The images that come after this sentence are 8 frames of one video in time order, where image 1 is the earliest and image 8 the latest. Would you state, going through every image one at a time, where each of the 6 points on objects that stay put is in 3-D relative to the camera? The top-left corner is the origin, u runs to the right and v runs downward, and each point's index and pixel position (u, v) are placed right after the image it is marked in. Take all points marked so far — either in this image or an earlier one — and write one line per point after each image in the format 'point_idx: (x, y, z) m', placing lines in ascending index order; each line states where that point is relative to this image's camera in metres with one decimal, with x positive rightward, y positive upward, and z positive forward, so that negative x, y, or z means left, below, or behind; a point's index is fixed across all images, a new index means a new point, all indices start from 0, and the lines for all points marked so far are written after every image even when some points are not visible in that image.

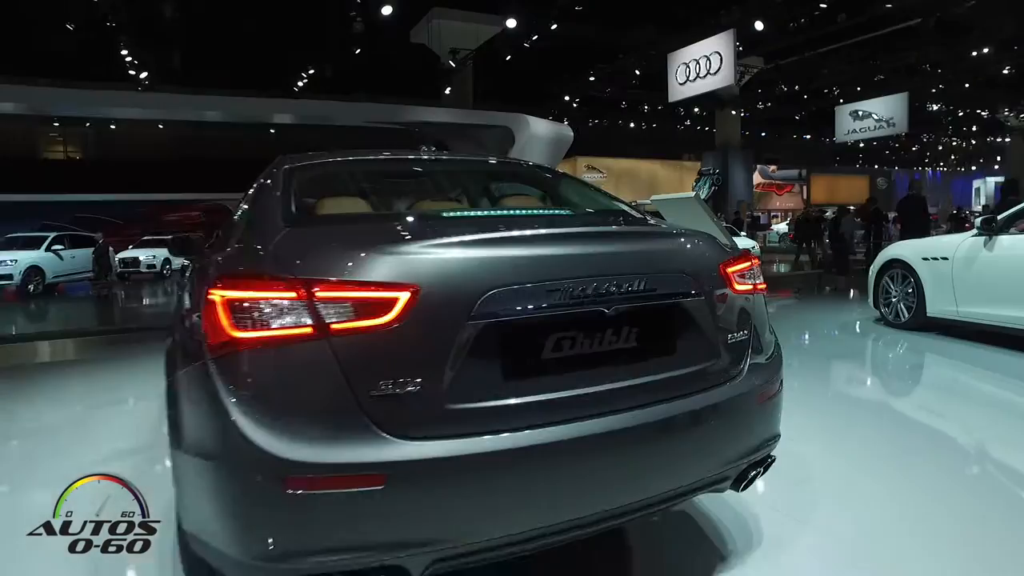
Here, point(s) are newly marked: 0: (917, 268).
0: (+3.0, +0.2, +5.0) m
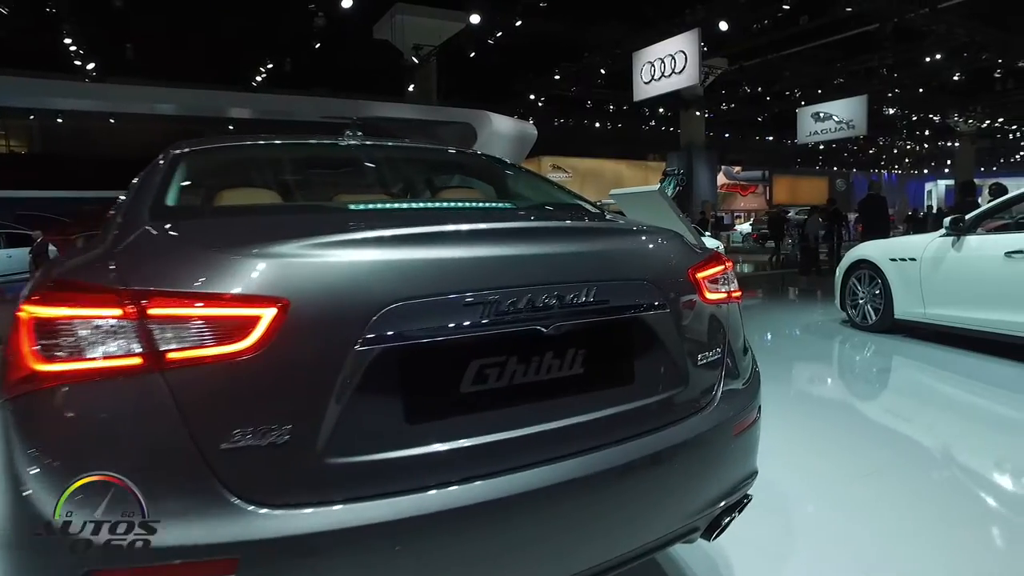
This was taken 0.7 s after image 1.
0: (+2.7, +0.1, +4.9) m
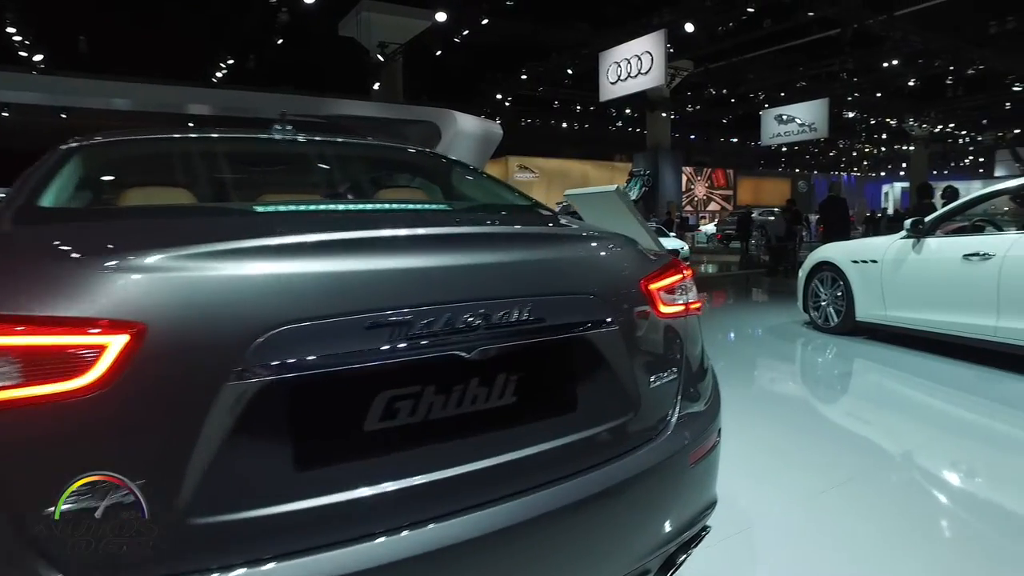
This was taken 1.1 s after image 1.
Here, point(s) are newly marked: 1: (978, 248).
0: (+2.4, +0.1, +4.9) m
1: (+2.6, +0.2, +3.8) m
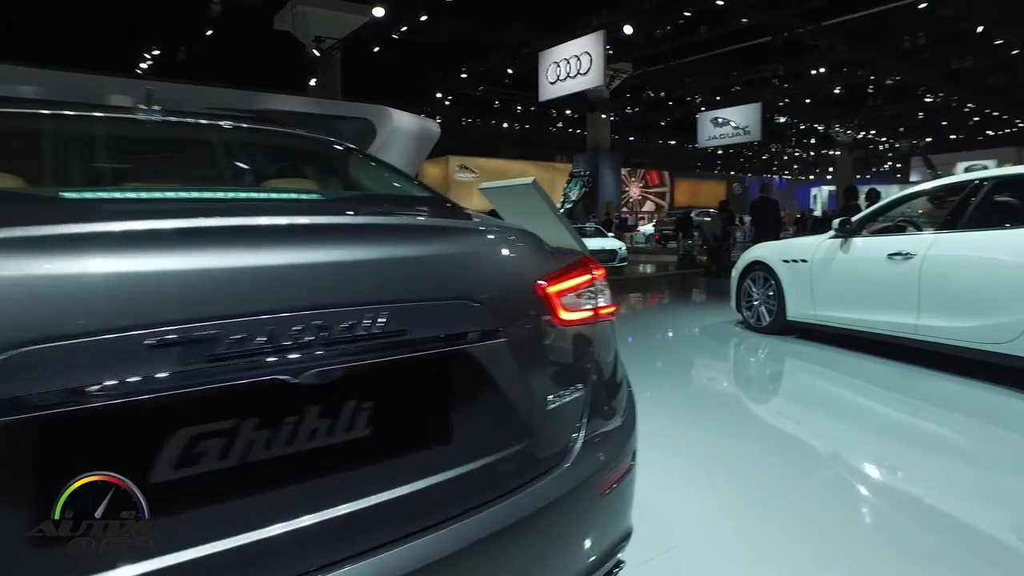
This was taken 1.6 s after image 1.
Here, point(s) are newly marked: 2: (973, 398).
0: (+1.9, +0.1, +4.9) m
1: (+2.2, +0.2, +3.8) m
2: (+2.5, -0.6, +3.6) m
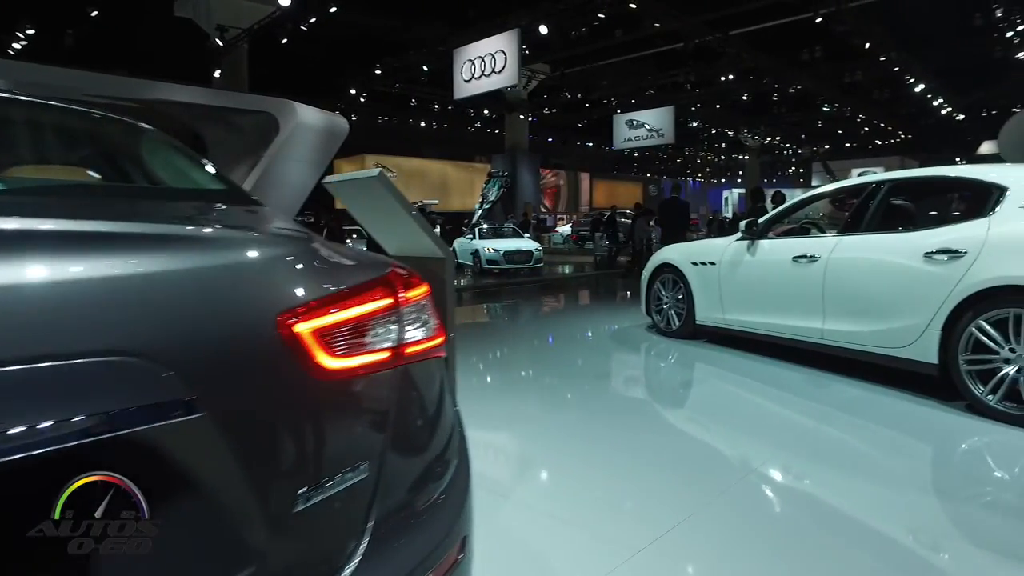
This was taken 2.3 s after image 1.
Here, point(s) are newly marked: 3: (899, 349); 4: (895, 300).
0: (+1.2, +0.1, +4.8) m
1: (+1.7, +0.2, +3.8) m
2: (+1.9, -0.6, +3.6) m
3: (+1.9, -0.3, +3.3) m
4: (+1.9, -0.1, +3.3) m
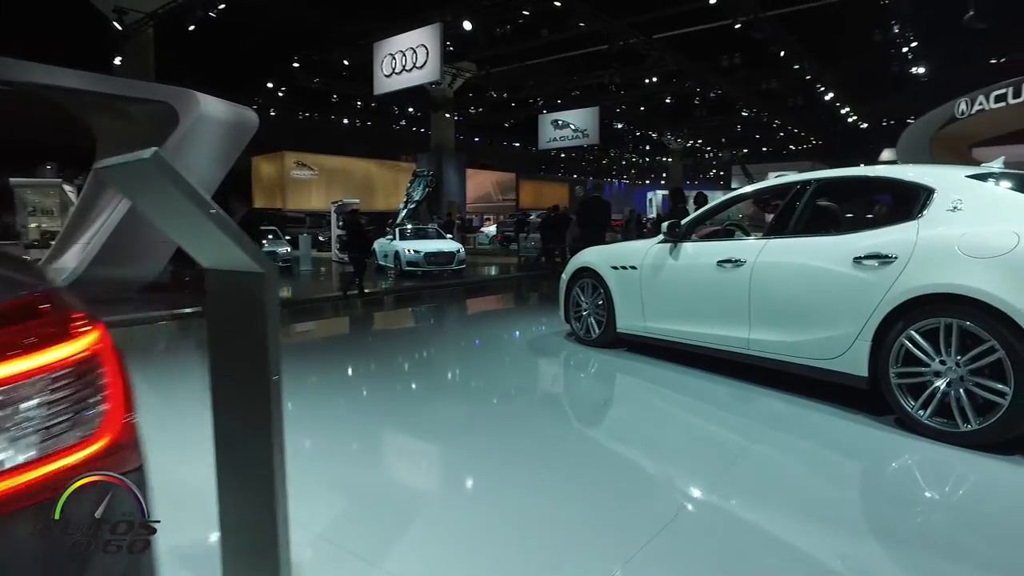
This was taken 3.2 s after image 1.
0: (+0.6, +0.1, +4.6) m
1: (+1.2, +0.2, +3.6) m
2: (+1.5, -0.7, +3.4) m
3: (+1.5, -0.3, +3.1) m
4: (+1.4, -0.1, +3.1) m
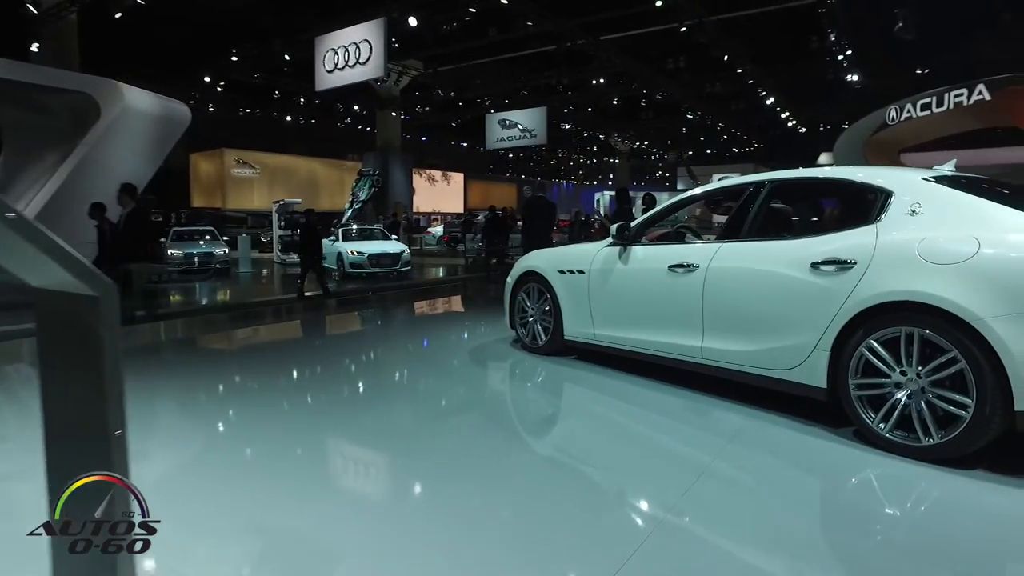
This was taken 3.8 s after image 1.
0: (+0.3, 0.0, +4.4) m
1: (+0.9, +0.2, +3.5) m
2: (+1.2, -0.7, +3.3) m
3: (+1.2, -0.4, +3.0) m
4: (+1.2, -0.1, +3.0) m
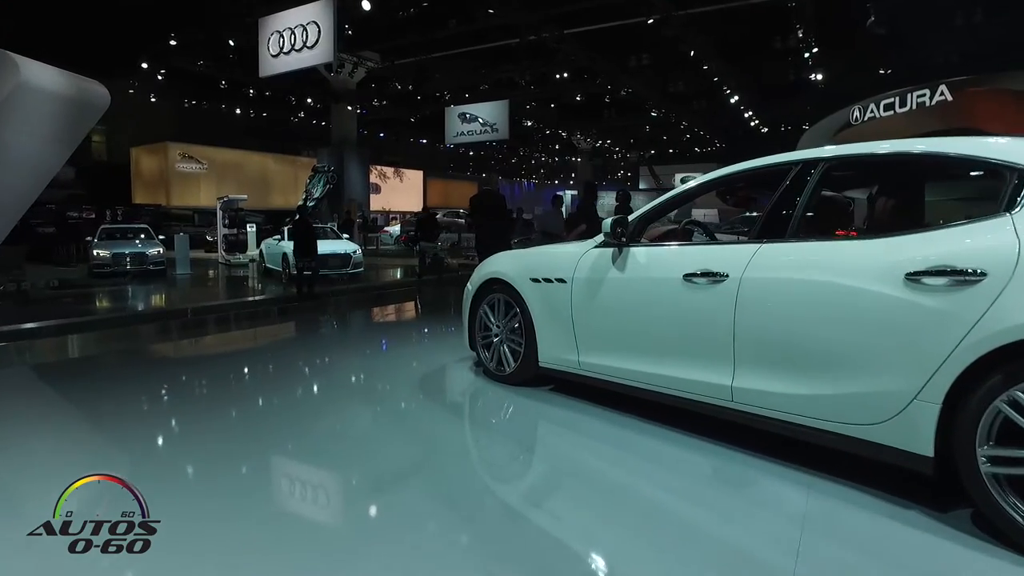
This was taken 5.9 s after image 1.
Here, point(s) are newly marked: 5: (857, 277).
0: (+0.1, 0.0, +3.5) m
1: (+0.7, +0.1, +2.6) m
2: (+1.0, -0.7, +2.5) m
3: (+1.1, -0.4, +2.2) m
4: (+1.0, -0.2, +2.1) m
5: (+1.0, 0.0, +2.2) m
